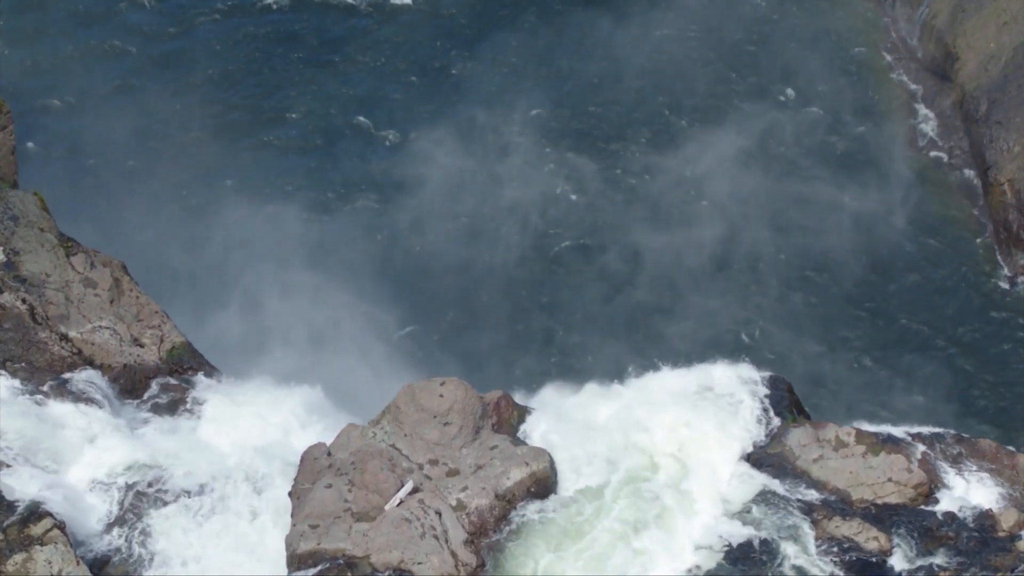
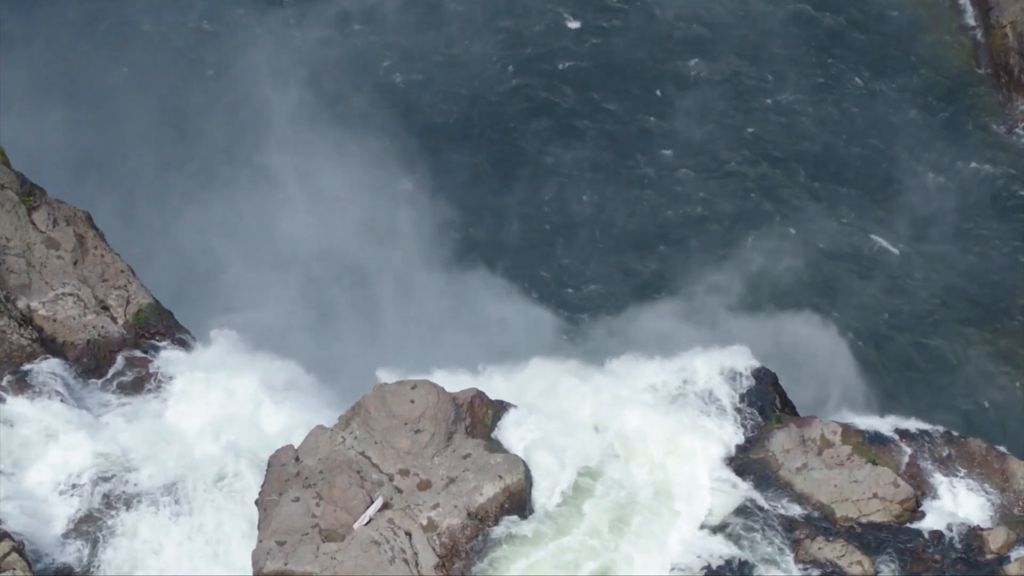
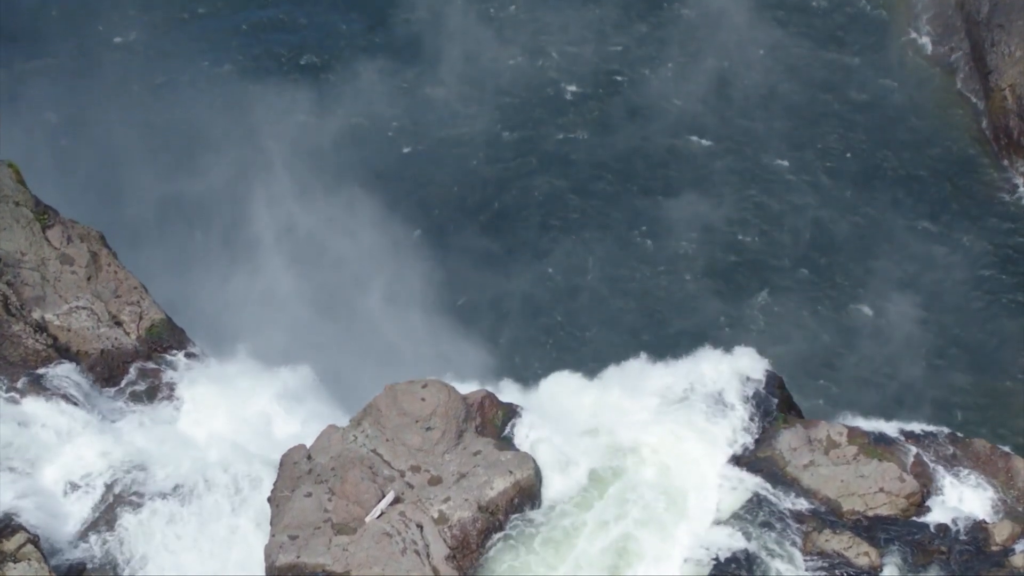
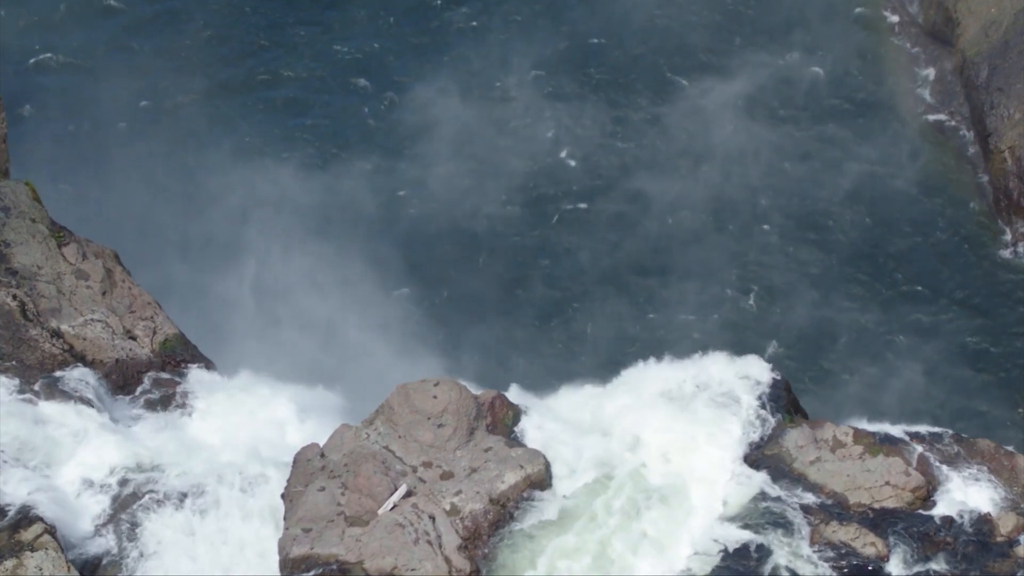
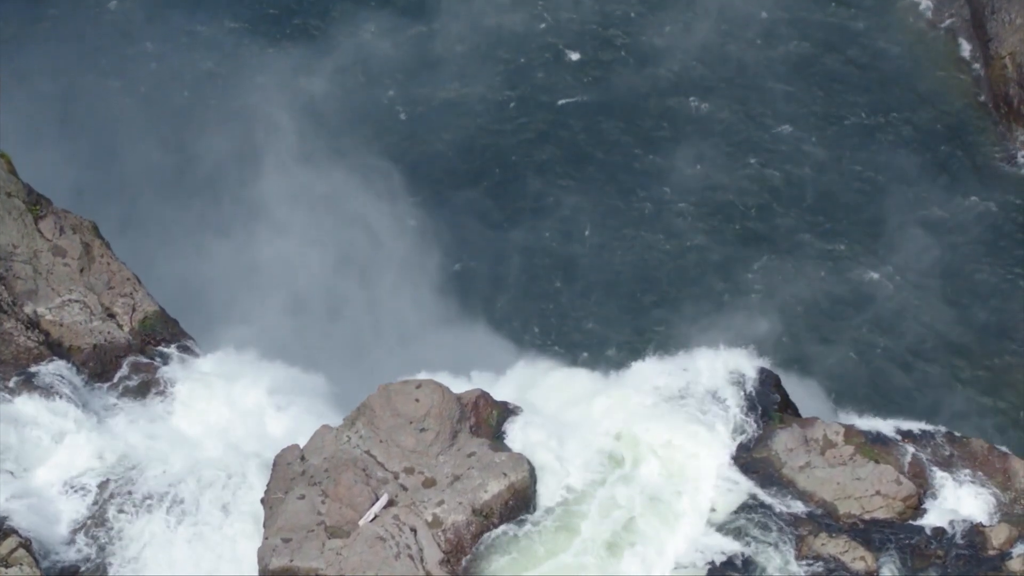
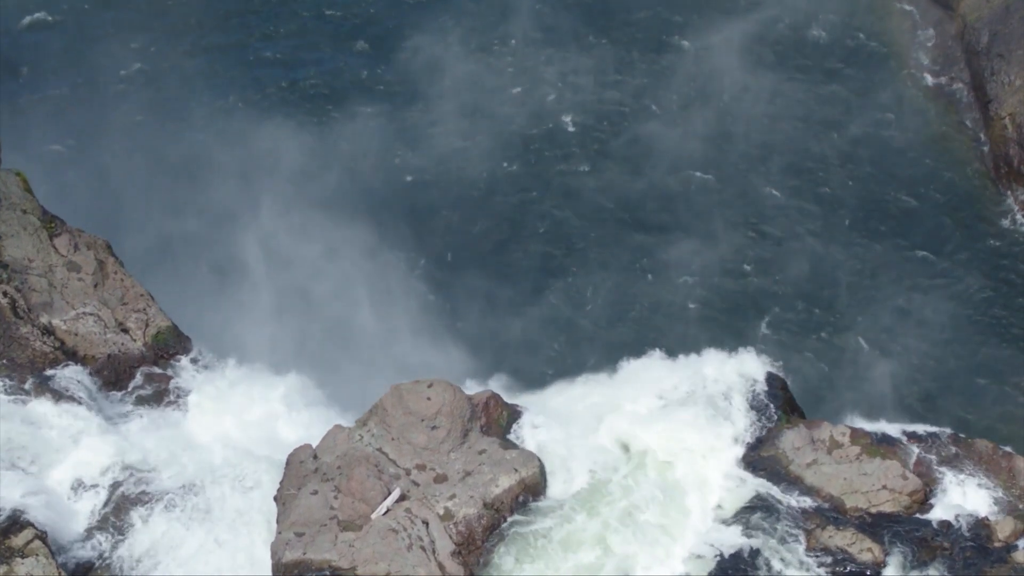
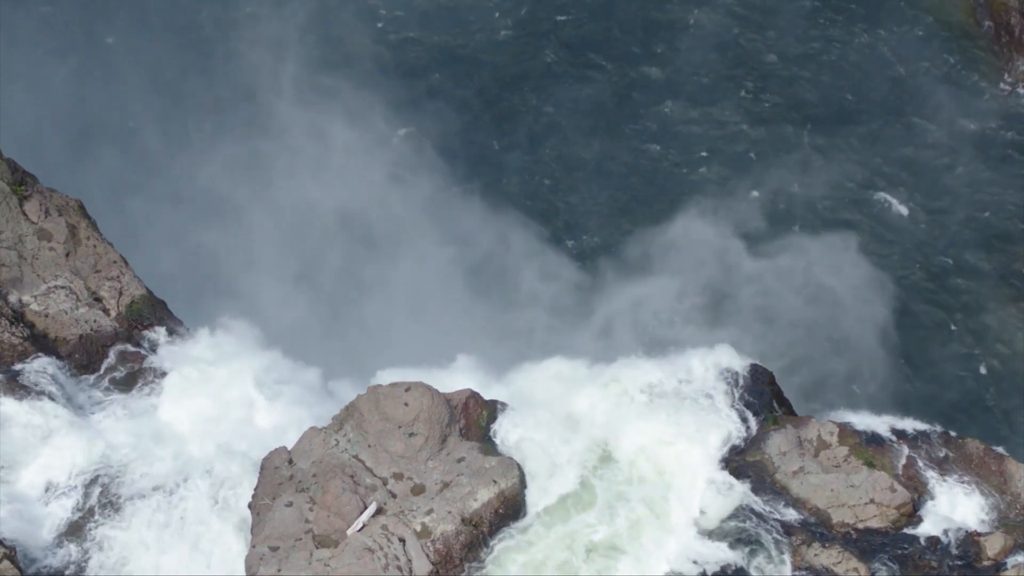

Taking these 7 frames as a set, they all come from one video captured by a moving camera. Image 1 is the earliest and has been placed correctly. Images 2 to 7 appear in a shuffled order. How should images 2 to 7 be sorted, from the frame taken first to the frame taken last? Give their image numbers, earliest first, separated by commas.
4, 6, 3, 5, 2, 7
